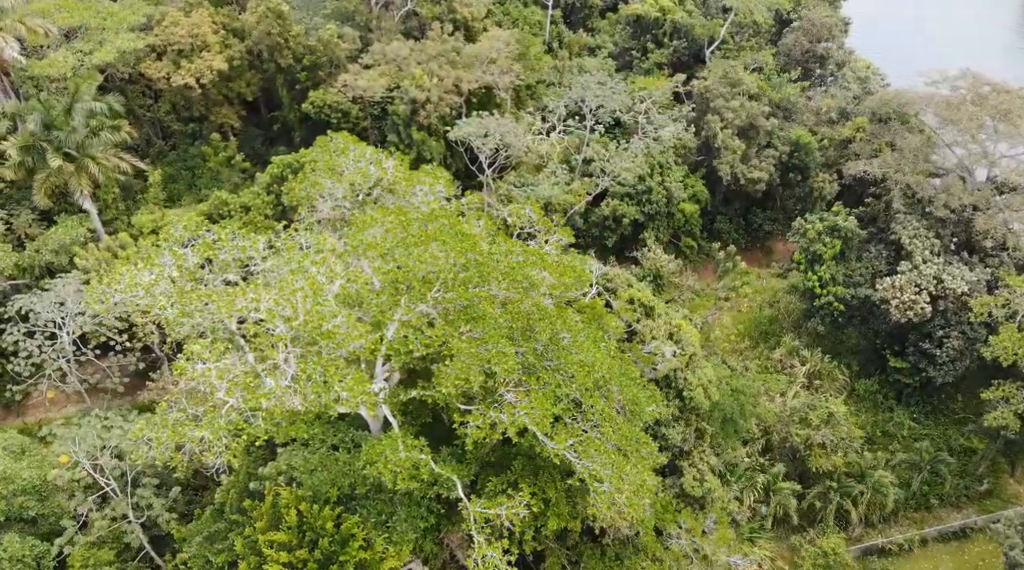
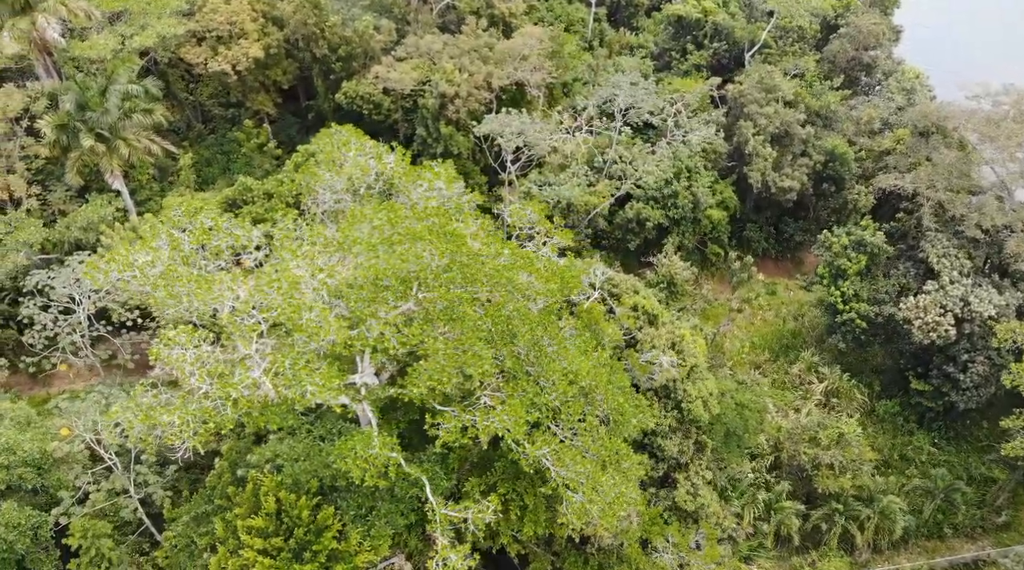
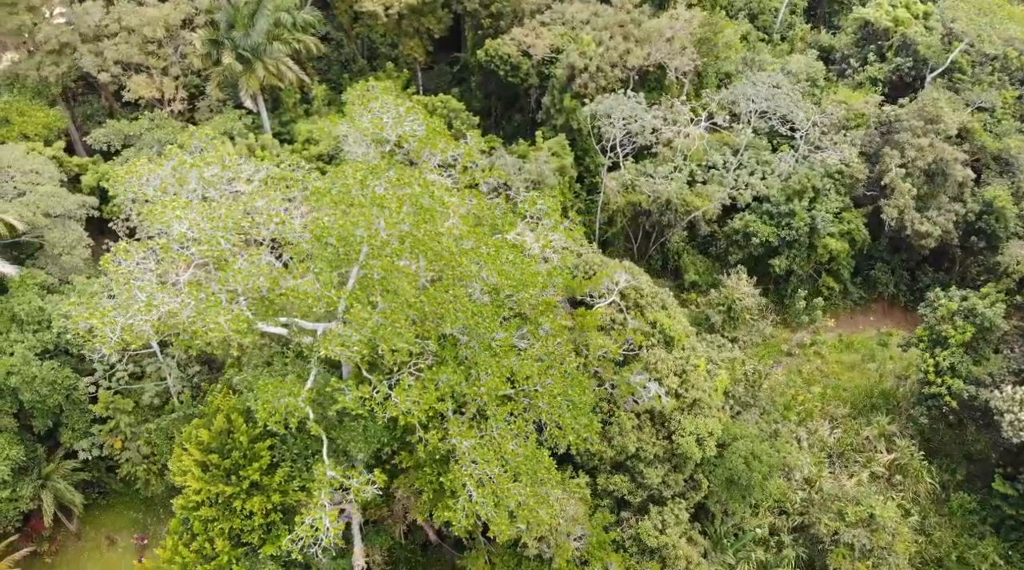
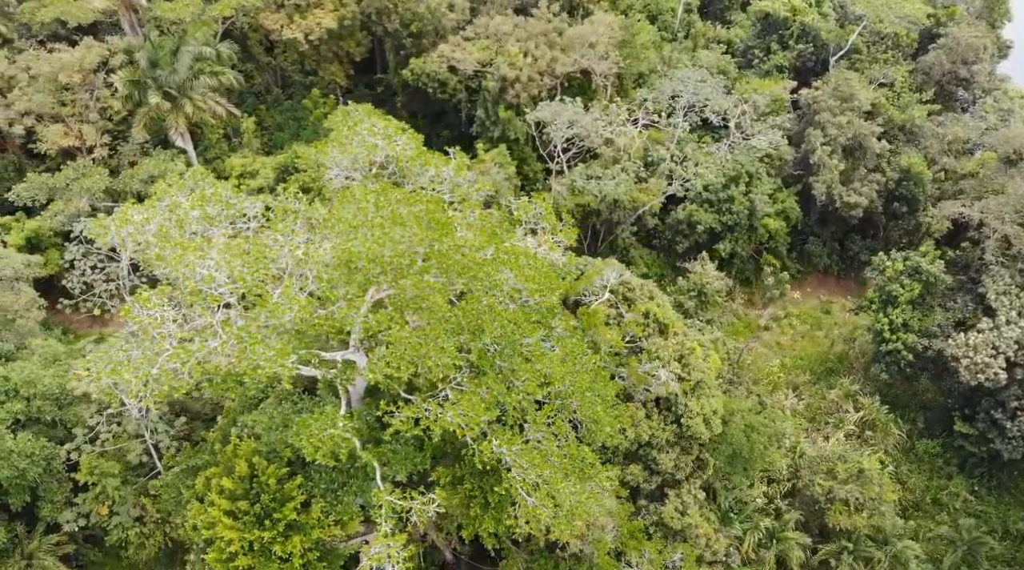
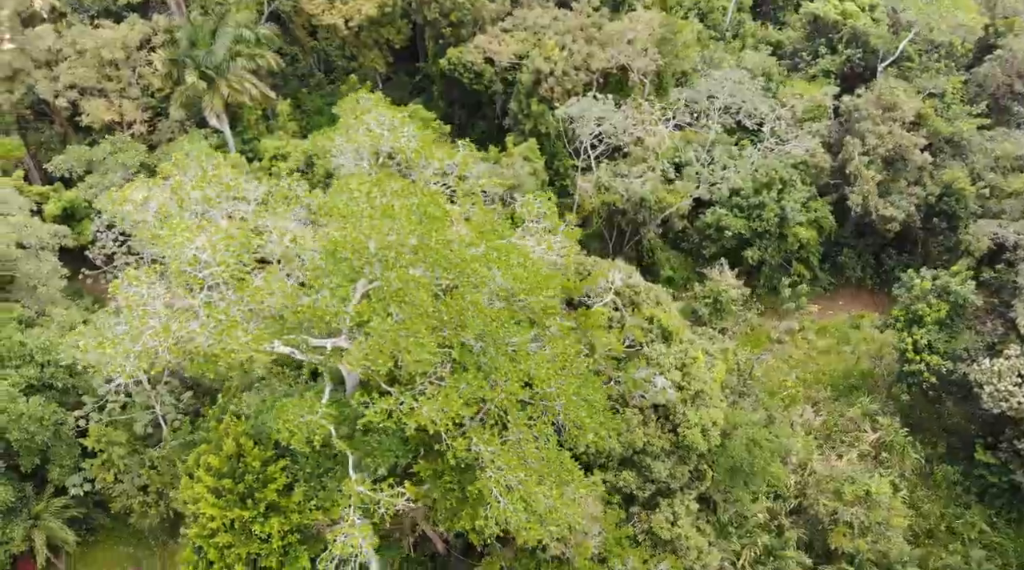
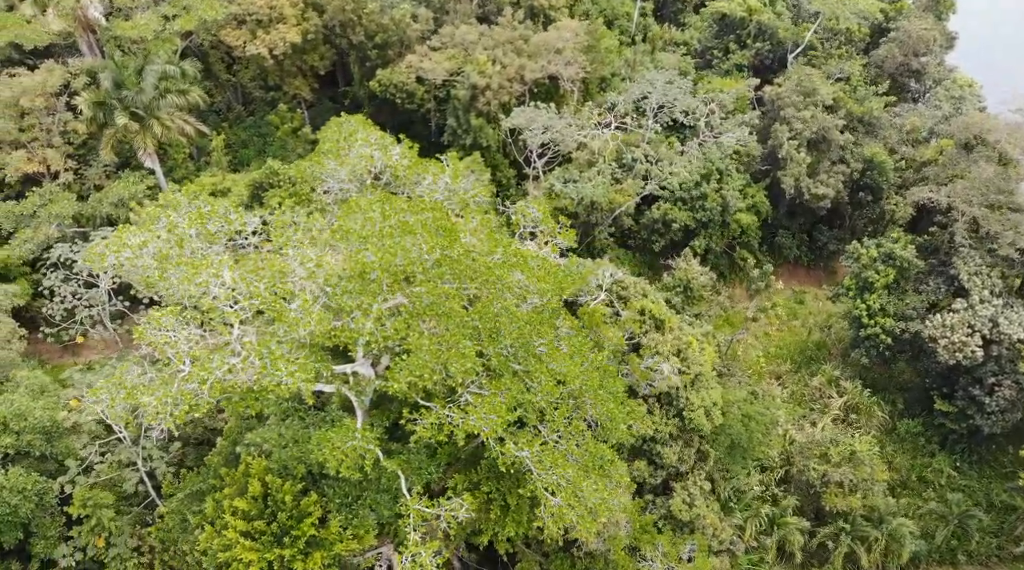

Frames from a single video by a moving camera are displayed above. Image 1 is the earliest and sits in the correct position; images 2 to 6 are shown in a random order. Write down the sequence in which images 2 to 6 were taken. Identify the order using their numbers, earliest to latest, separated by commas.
2, 6, 4, 5, 3
